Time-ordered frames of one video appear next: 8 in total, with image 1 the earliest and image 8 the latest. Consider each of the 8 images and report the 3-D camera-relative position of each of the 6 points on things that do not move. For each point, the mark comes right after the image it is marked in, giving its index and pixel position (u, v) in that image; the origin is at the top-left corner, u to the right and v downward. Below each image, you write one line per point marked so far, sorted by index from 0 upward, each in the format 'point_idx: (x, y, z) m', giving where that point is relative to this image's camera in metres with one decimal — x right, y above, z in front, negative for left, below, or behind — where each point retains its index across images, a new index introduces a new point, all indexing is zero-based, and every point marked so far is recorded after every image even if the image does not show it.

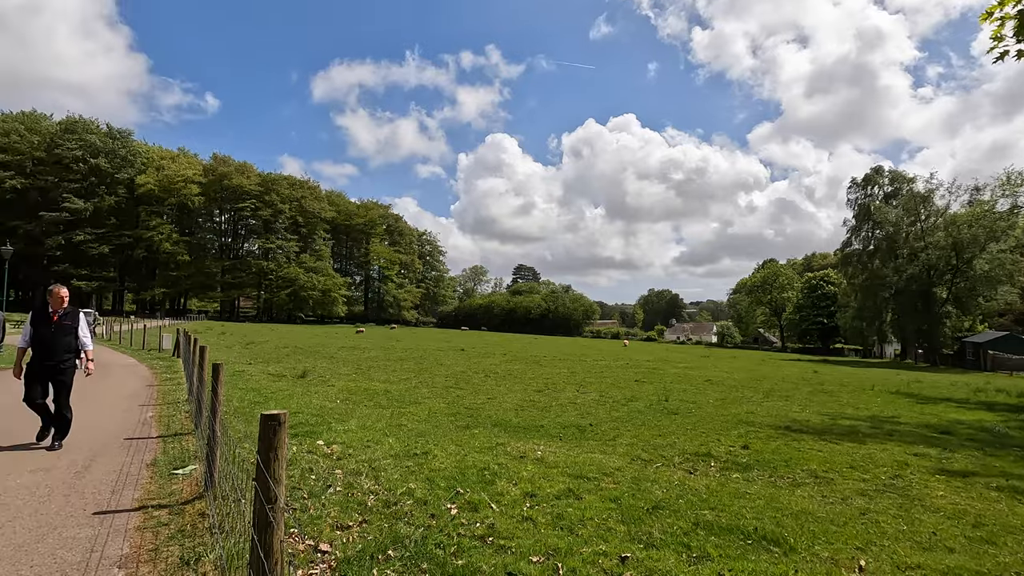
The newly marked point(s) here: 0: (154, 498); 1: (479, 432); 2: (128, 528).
0: (-4.5, -2.7, +6.7) m
1: (-0.8, -3.5, +13.2) m
2: (-4.2, -2.6, +5.8) m
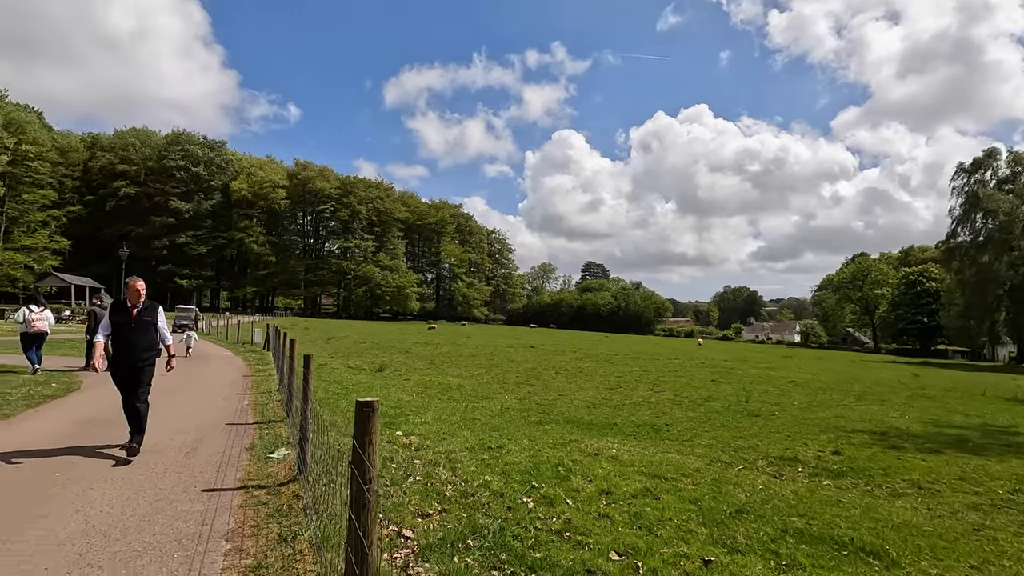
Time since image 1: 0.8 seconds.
0: (-3.5, -2.6, +7.3) m
1: (+1.0, -3.5, +13.2) m
2: (-3.3, -2.6, +6.3) m
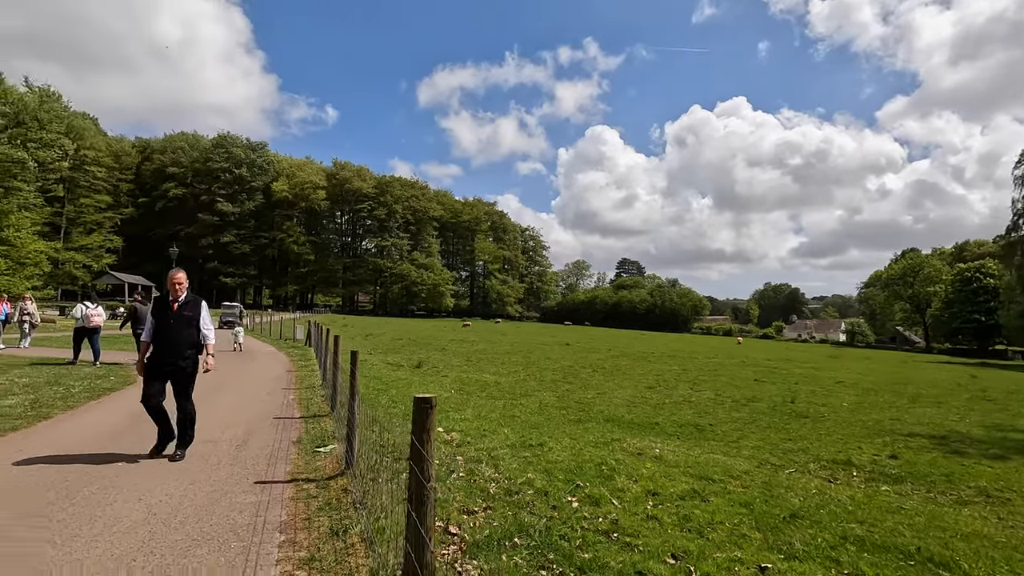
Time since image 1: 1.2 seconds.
0: (-2.9, -2.6, +7.4) m
1: (+2.0, -3.4, +13.0) m
2: (-2.7, -2.5, +6.4) m
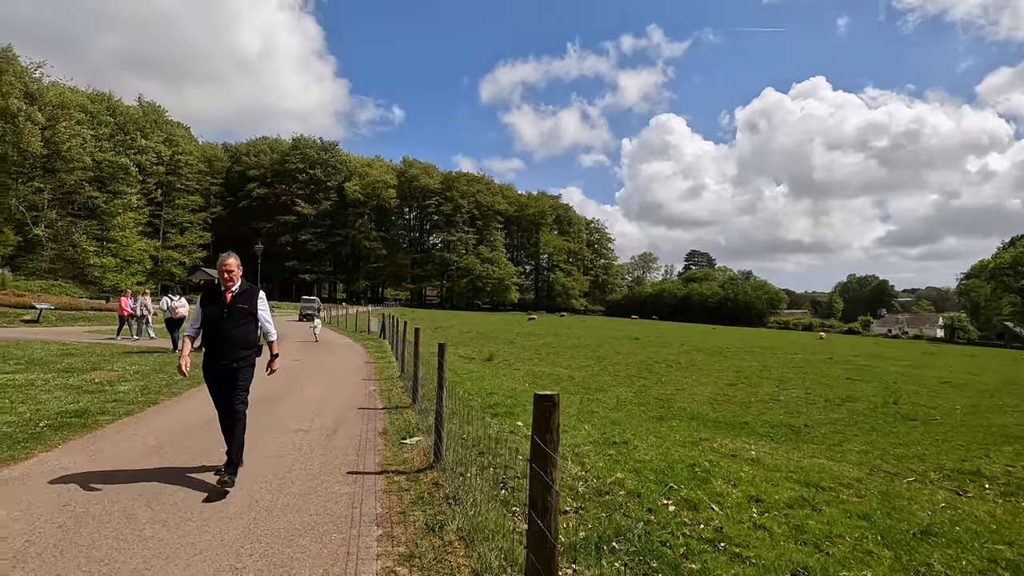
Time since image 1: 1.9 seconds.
0: (-1.7, -2.4, +7.4) m
1: (+3.8, -3.2, +12.4) m
2: (-1.6, -2.4, +6.4) m
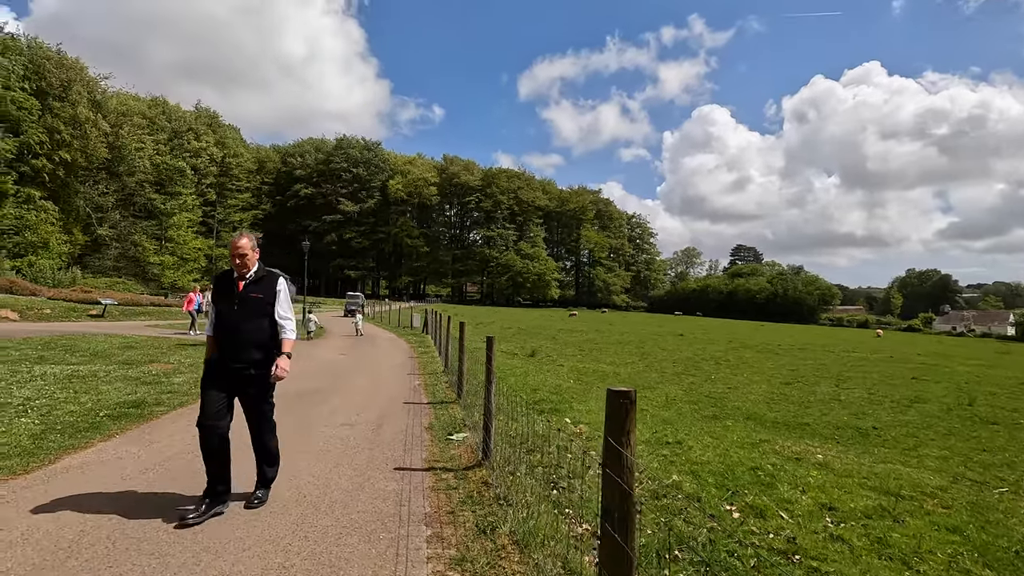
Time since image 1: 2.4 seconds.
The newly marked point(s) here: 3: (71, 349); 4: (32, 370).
0: (-1.0, -2.3, +7.2) m
1: (+4.9, -3.0, +11.8) m
2: (-1.0, -2.3, +6.2) m
3: (-15.3, -2.1, +18.6) m
4: (-12.3, -2.1, +13.7) m
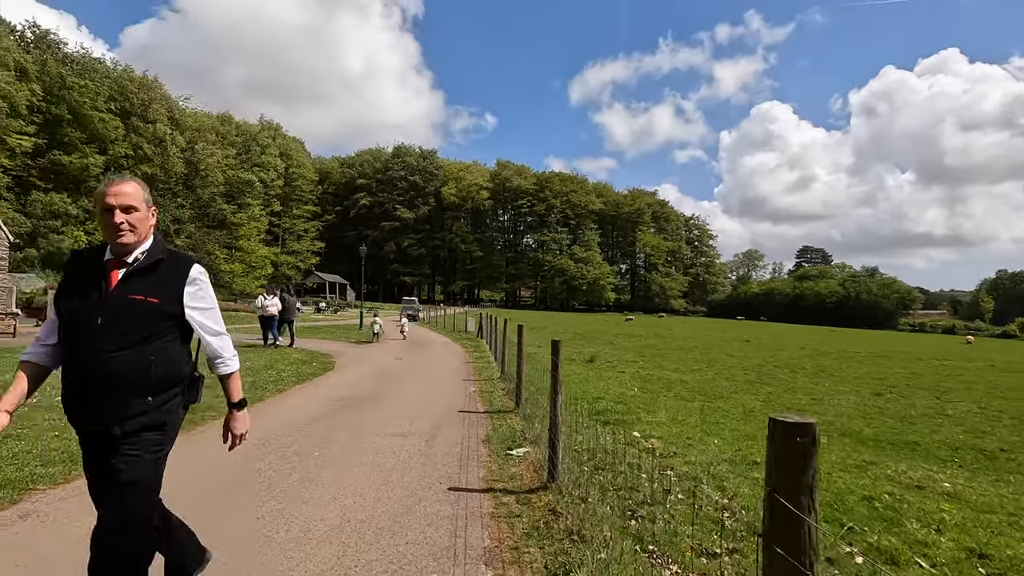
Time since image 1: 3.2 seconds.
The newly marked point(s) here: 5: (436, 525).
0: (-0.2, -2.3, +6.4) m
1: (+6.1, -3.0, +10.4) m
2: (-0.3, -2.3, +5.4) m
3: (-13.3, -2.3, +19.2) m
4: (-10.8, -2.2, +14.0) m
5: (-0.7, -2.2, +5.1) m
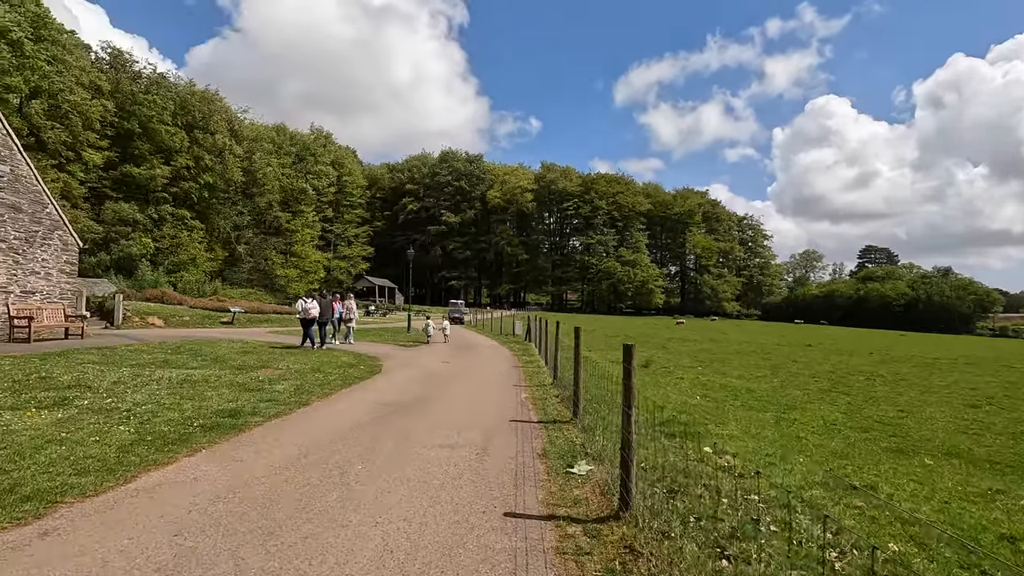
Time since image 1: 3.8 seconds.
0: (+0.5, -2.3, +5.6) m
1: (+7.1, -3.0, +9.0) m
2: (+0.3, -2.2, +4.6) m
3: (-11.5, -2.4, +19.4) m
4: (-9.5, -2.3, +14.1) m
5: (-0.2, -2.2, +4.3) m
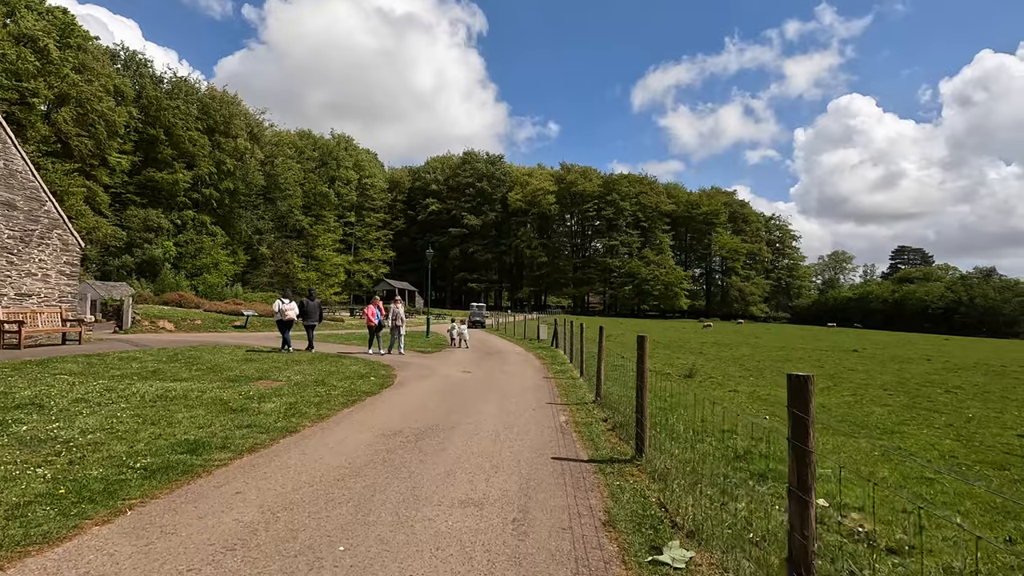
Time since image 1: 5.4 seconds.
0: (+0.9, -2.2, +3.3) m
1: (+7.7, -2.9, +6.5) m
2: (+0.7, -2.1, +2.3) m
3: (-10.5, -2.4, +17.6) m
4: (-8.7, -2.3, +12.2) m
5: (+0.2, -2.1, +2.0) m
